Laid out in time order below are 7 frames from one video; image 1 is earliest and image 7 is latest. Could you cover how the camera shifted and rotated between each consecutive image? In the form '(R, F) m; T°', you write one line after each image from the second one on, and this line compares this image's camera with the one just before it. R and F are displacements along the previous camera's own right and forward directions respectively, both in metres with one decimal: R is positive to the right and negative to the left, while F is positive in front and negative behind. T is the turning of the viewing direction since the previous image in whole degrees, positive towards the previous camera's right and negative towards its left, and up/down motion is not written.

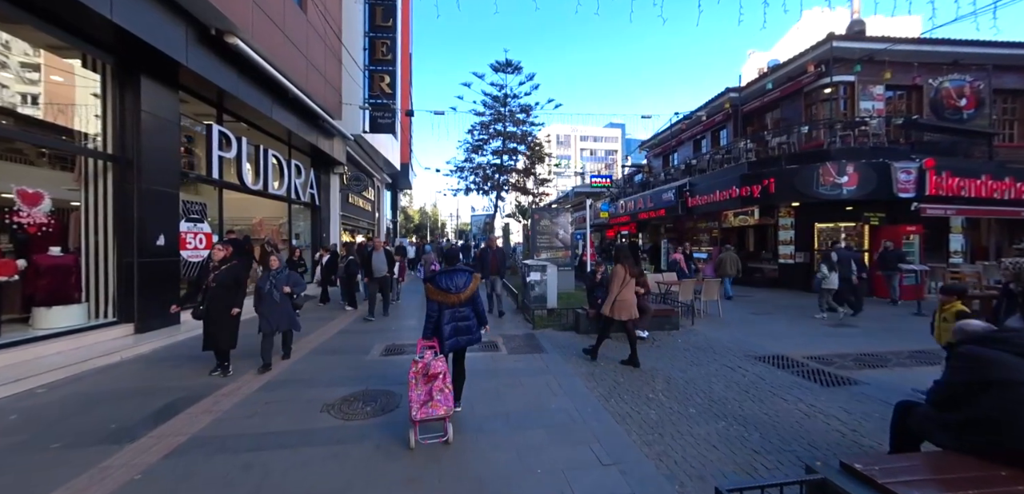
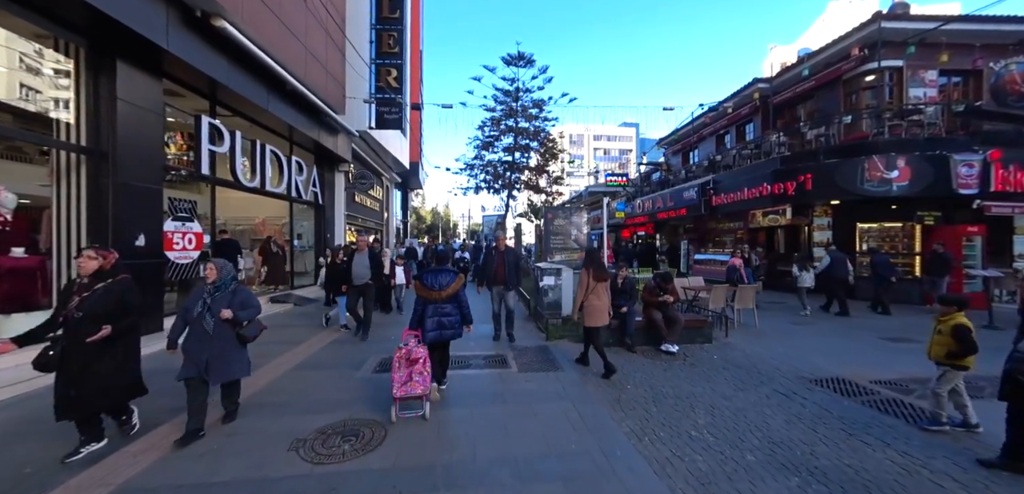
(0.0, +0.9) m; -2°
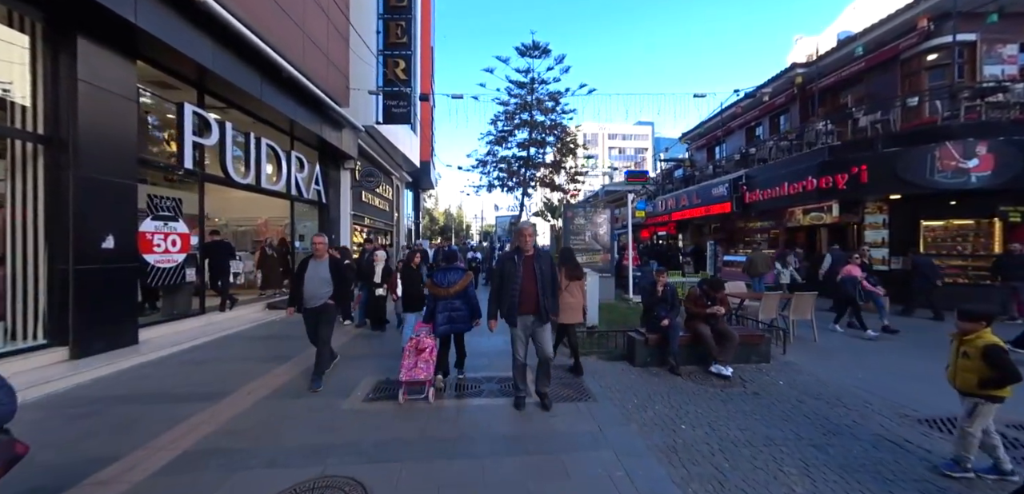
(-0.1, +1.2) m; -2°
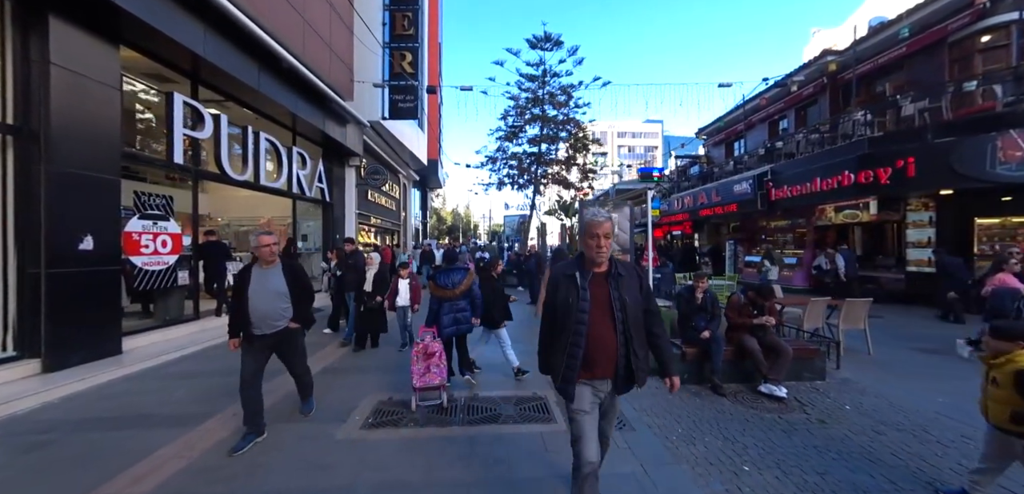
(-0.2, +0.8) m; -1°
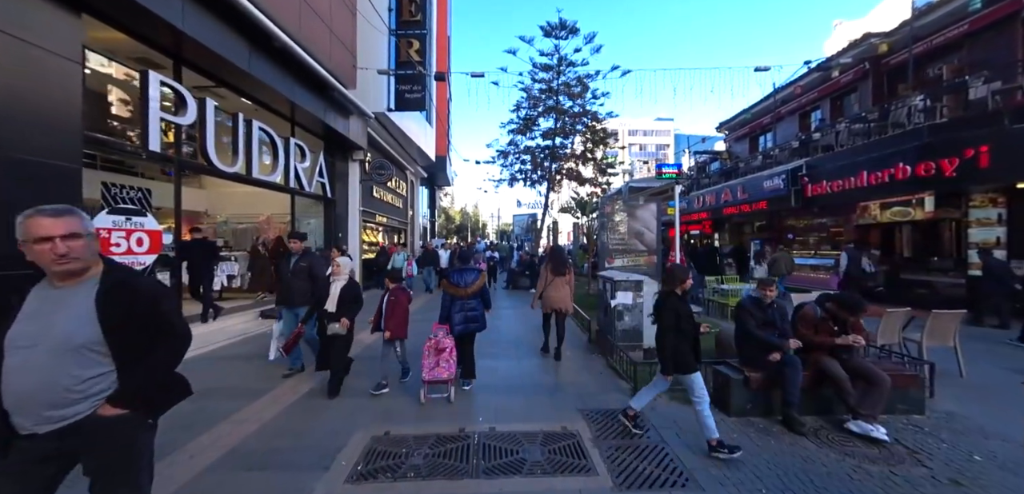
(-0.2, +1.0) m; -1°
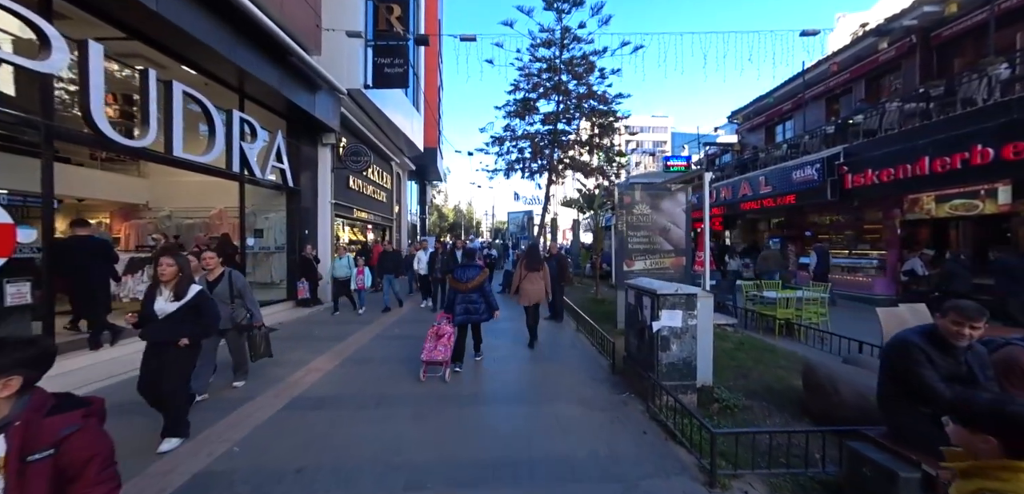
(-0.1, +2.1) m; +1°
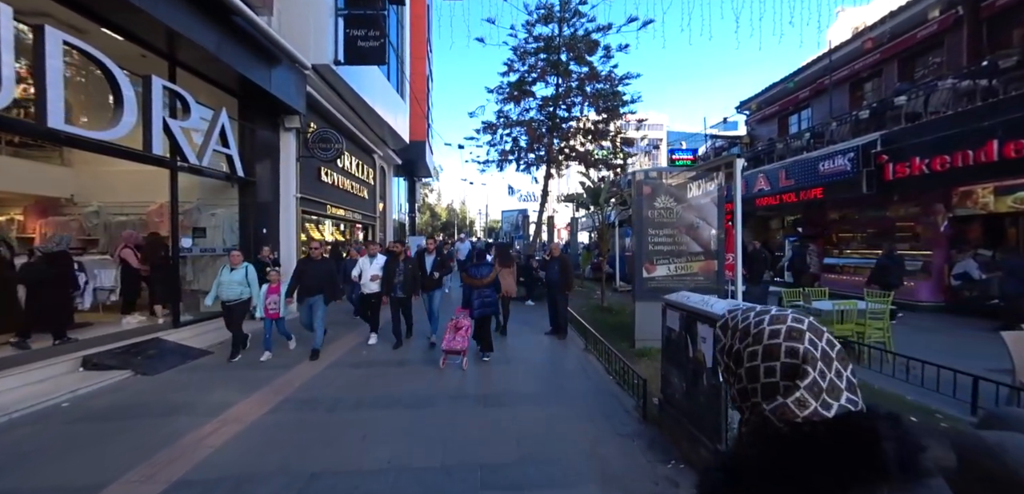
(0.0, +1.8) m; +1°
